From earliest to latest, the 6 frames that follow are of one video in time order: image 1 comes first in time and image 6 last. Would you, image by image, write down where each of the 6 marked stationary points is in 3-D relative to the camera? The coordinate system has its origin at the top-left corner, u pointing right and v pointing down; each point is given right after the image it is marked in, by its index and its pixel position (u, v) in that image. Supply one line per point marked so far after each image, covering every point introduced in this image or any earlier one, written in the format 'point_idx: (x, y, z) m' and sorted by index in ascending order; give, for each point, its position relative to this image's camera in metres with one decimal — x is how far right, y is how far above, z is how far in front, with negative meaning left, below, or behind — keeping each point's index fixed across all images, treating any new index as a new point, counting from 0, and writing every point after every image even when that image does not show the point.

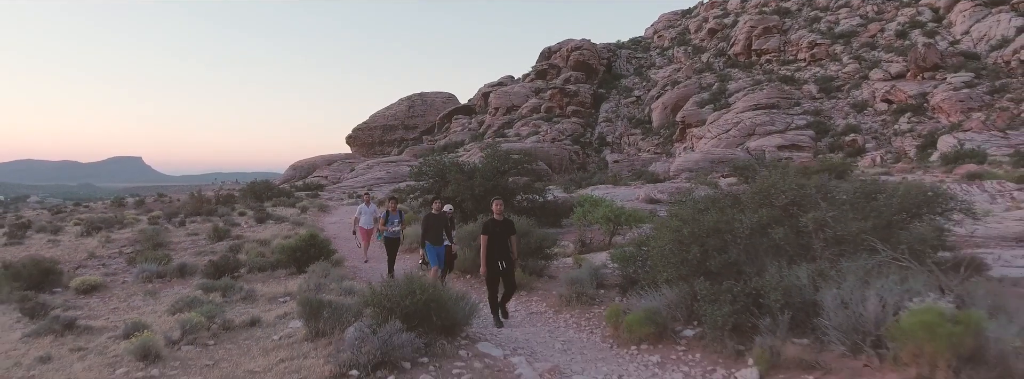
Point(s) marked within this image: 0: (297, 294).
0: (-2.3, -1.1, +5.1) m
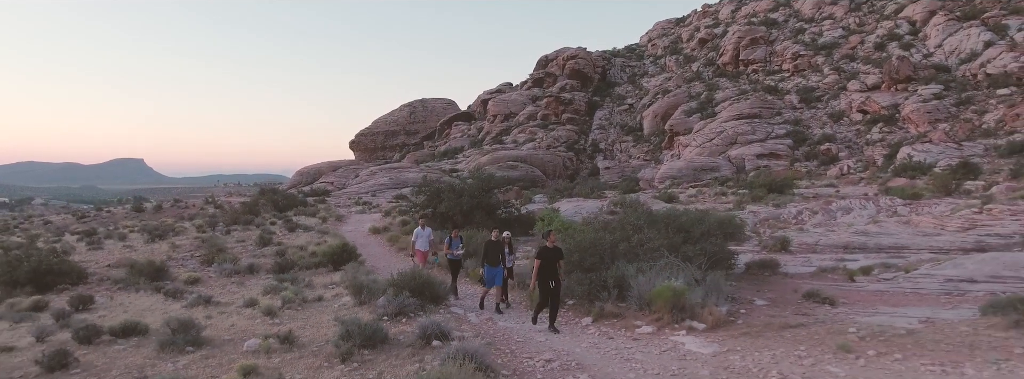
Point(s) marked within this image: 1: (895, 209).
0: (-2.8, -1.5, +7.9) m
1: (+10.9, -0.5, +13.5) m
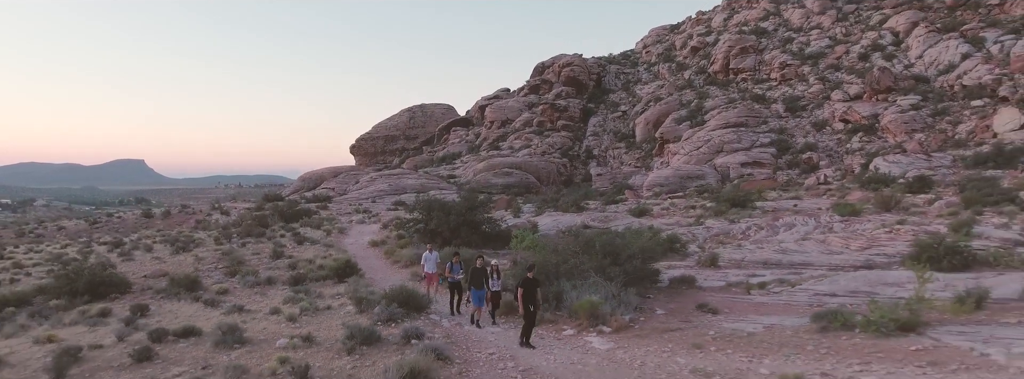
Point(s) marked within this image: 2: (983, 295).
0: (-3.4, -2.1, +9.8) m
1: (+10.3, -1.1, +15.4) m
2: (+7.0, -1.6, +7.0) m
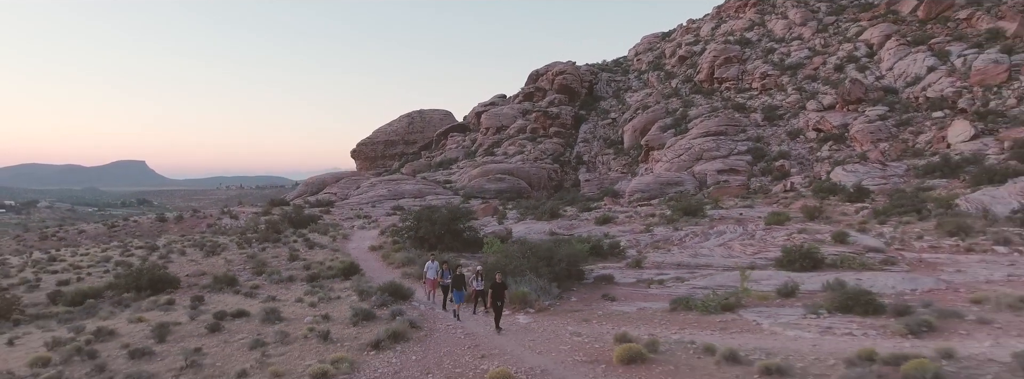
0: (-4.4, -2.6, +13.0) m
1: (+9.3, -1.7, +18.6) m
2: (+6.0, -2.1, +10.2) m
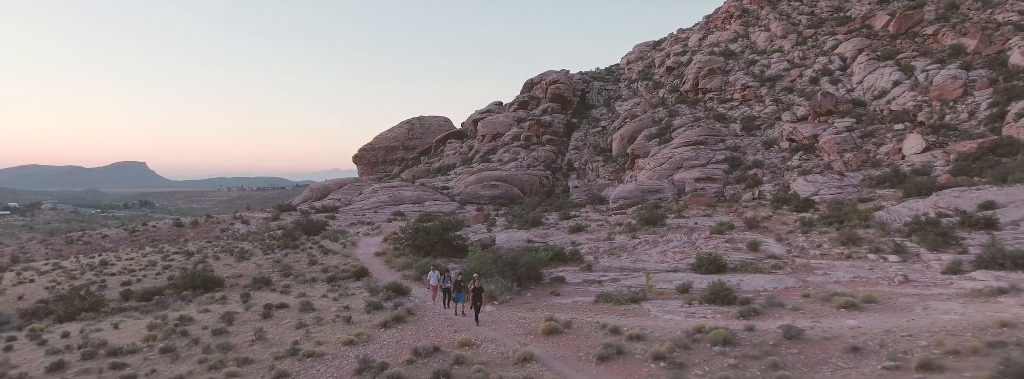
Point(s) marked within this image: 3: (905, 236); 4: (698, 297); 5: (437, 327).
0: (-5.2, -3.4, +16.8) m
1: (+8.5, -2.4, +22.4) m
2: (+5.1, -2.8, +14.0) m
3: (+16.4, -1.9, +19.9) m
4: (+5.1, -2.9, +13.1) m
5: (-1.9, -3.4, +12.1) m
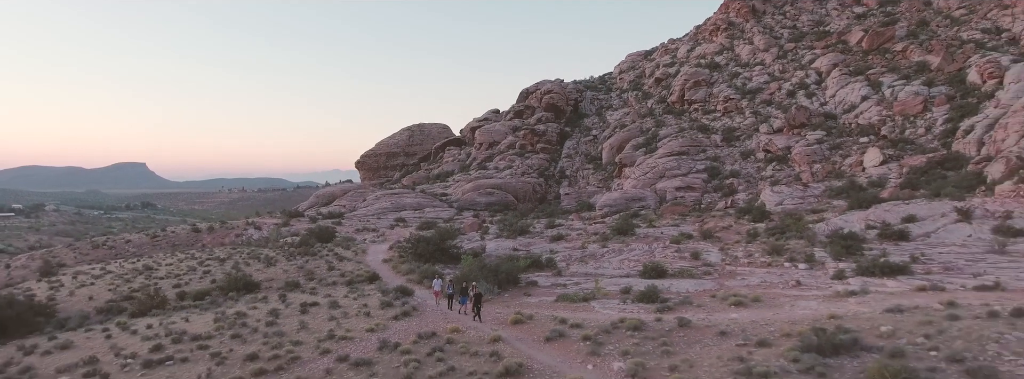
0: (-6.0, -4.3, +20.9) m
1: (+7.7, -3.4, +26.6) m
2: (+4.4, -3.8, +18.2) m
3: (+15.7, -2.9, +24.1) m
4: (+4.3, -3.9, +17.2) m
5: (-2.6, -4.4, +16.2) m
